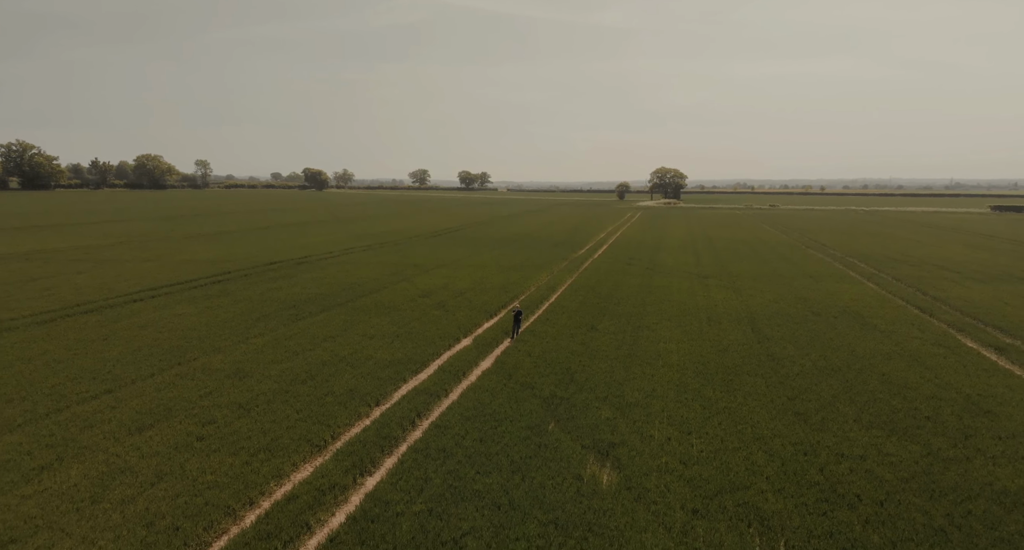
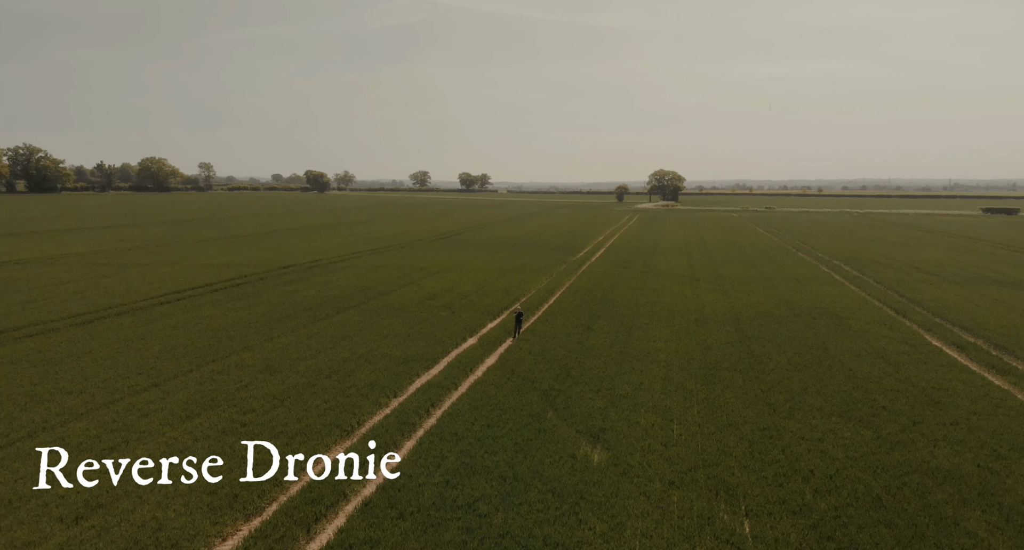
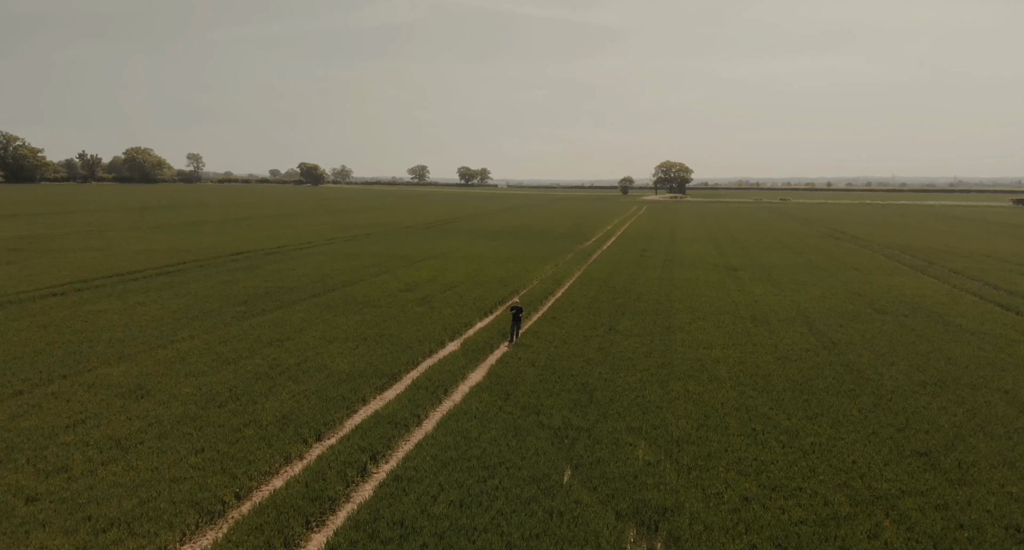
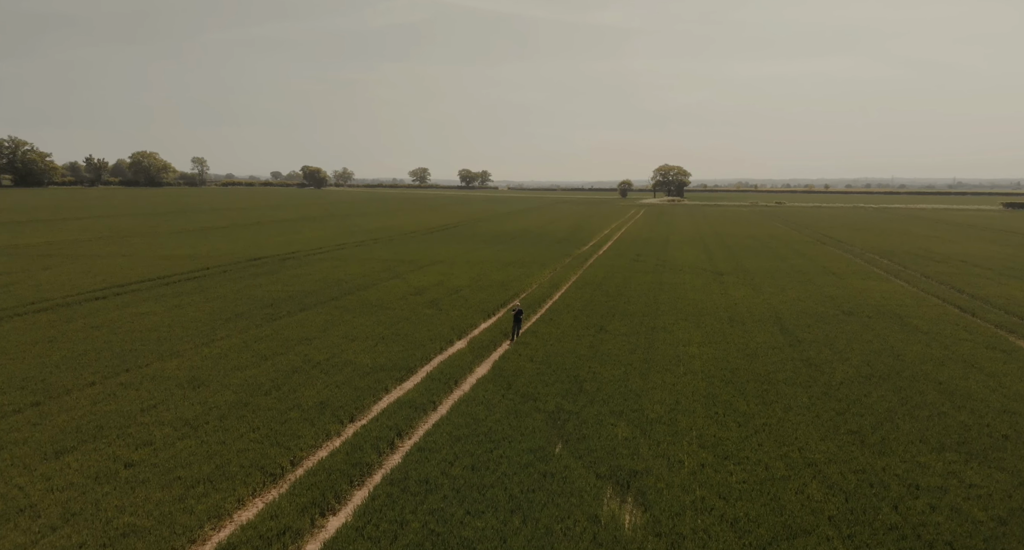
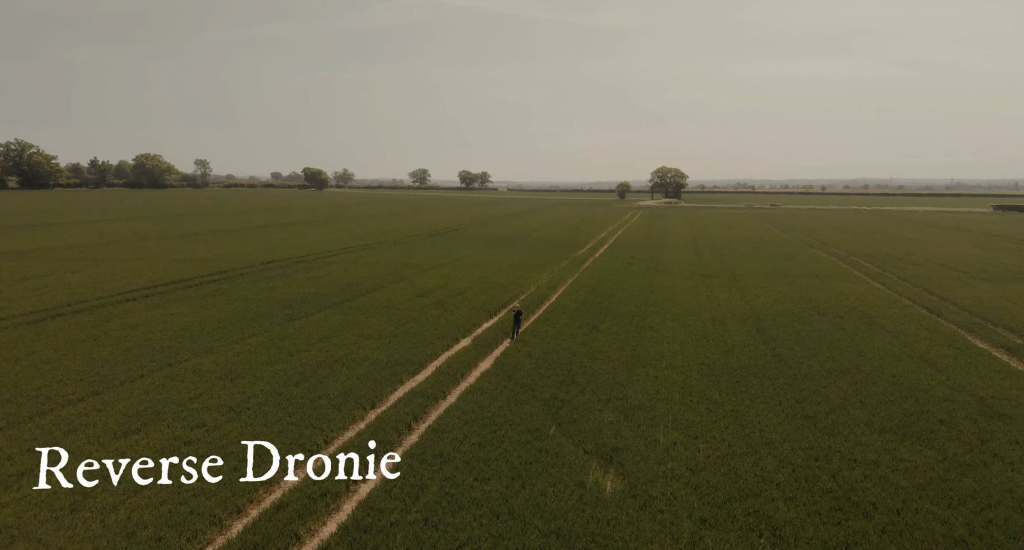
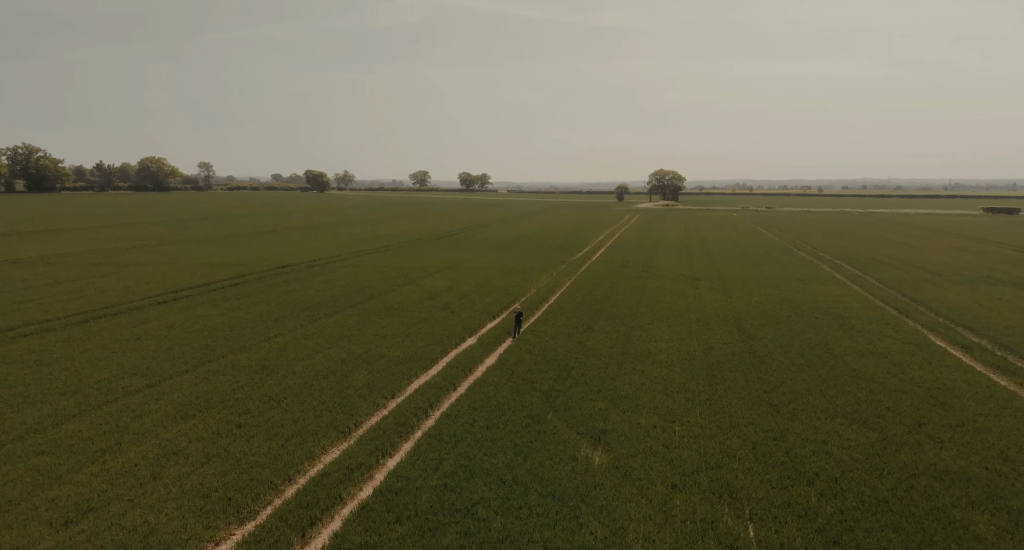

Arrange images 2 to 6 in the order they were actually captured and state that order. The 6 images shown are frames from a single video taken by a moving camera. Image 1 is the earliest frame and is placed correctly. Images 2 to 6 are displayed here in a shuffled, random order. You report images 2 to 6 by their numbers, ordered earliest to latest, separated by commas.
6, 2, 5, 4, 3
